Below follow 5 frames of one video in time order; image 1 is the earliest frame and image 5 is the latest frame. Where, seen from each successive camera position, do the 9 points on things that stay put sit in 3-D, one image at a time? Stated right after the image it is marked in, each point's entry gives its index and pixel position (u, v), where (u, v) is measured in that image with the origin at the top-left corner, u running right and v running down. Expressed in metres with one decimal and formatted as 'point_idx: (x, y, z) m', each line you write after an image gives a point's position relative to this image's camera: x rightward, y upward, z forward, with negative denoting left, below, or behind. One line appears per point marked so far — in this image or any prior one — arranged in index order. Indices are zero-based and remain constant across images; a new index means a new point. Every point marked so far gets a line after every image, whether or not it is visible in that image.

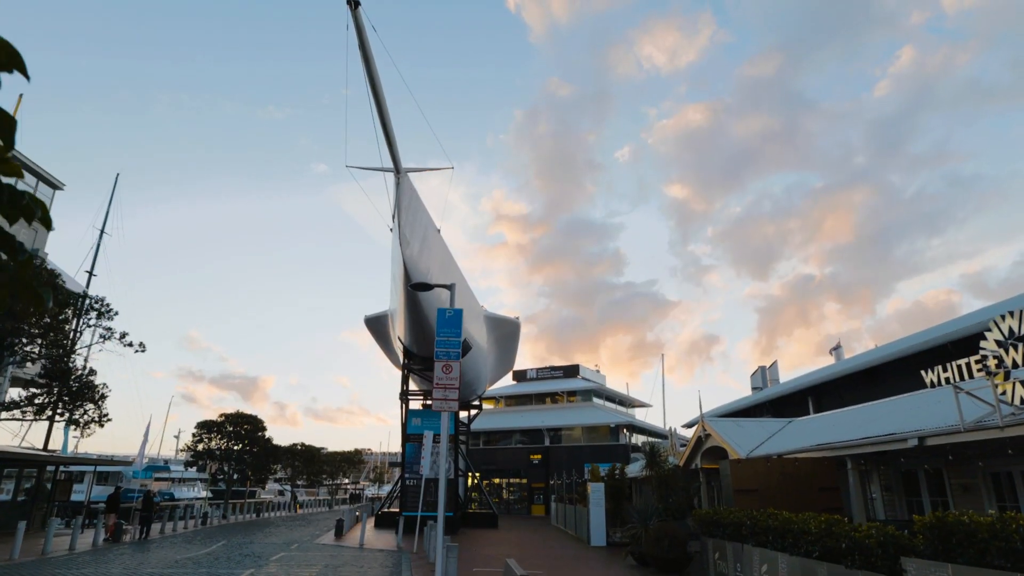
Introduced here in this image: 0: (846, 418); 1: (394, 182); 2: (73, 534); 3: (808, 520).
0: (+9.2, -3.7, +16.3) m
1: (-3.0, +2.7, +15.1) m
2: (-12.3, -6.9, +16.6) m
3: (+4.2, -3.3, +8.4) m
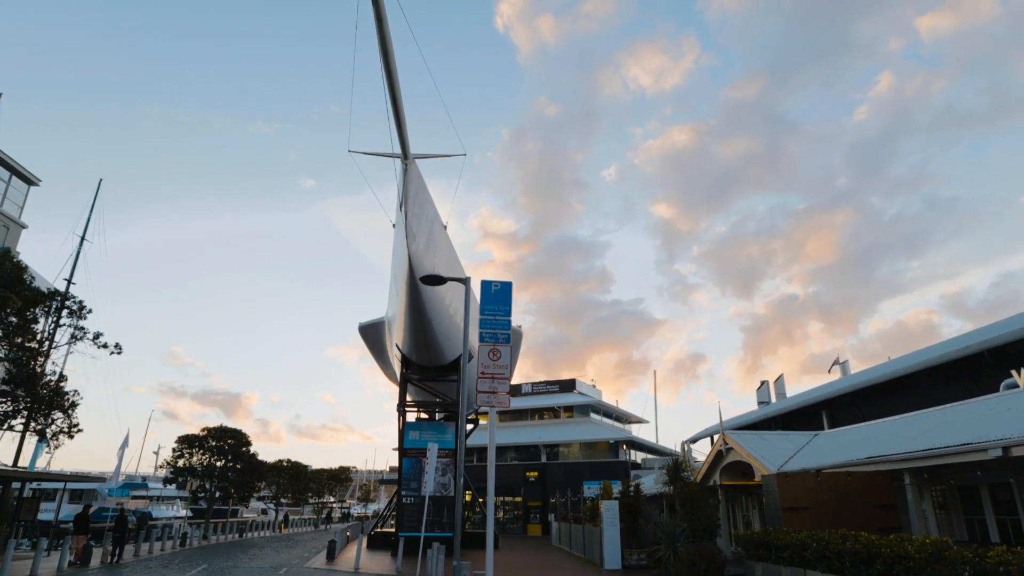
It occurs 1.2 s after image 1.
0: (+9.5, -3.7, +15.1) m
1: (-2.6, +2.7, +13.8) m
2: (-12.0, -6.8, +14.9) m
3: (+4.7, -3.1, +7.2) m
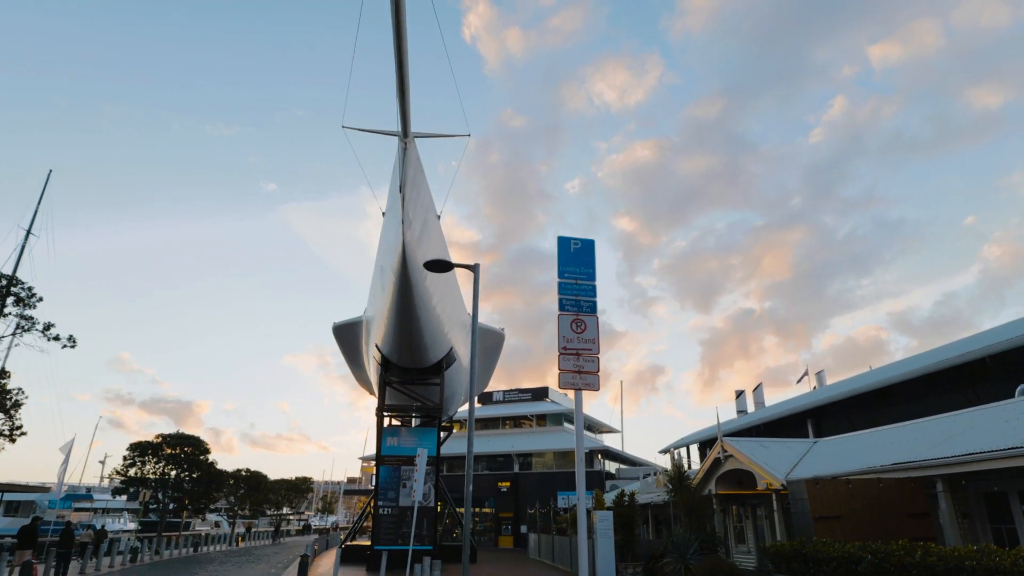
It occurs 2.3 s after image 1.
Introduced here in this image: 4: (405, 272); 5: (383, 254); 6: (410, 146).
0: (+9.5, -3.8, +14.7) m
1: (-2.4, +3.0, +12.8) m
2: (-12.0, -6.4, +13.1) m
3: (+5.1, -2.9, +6.4) m
4: (-2.7, +0.5, +15.1) m
5: (-3.6, +1.0, +17.2) m
6: (-2.2, +3.0, +12.6) m
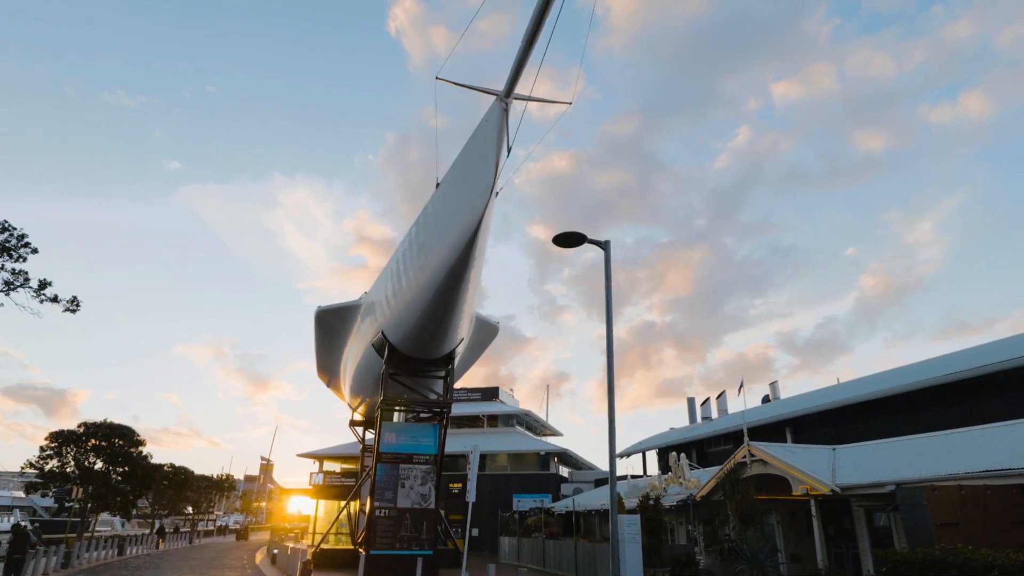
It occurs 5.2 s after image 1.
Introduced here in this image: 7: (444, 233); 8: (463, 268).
0: (+10.7, -4.1, +15.0) m
1: (-0.4, +3.4, +11.5) m
2: (-10.5, -5.3, +10.5) m
3: (+7.6, -2.9, +6.3) m
4: (-1.1, +0.9, +13.8) m
5: (-2.3, +1.5, +15.7) m
6: (-0.1, +3.4, +11.4) m
7: (-1.7, +1.3, +14.4) m
8: (-1.2, +0.5, +14.8) m
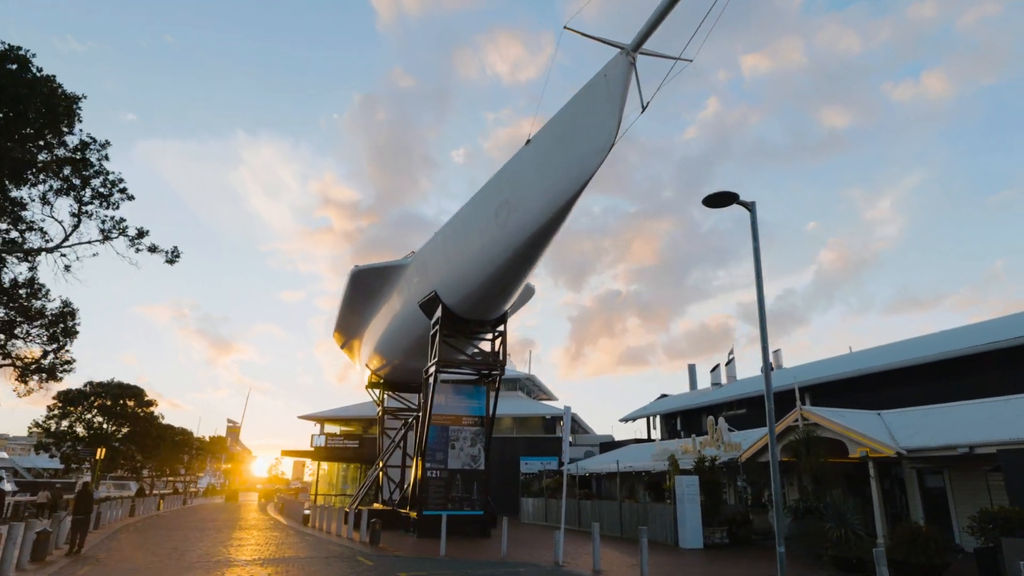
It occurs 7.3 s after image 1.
0: (+12.7, -3.3, +15.6) m
1: (+1.9, +4.1, +11.1) m
2: (-8.3, -4.4, +10.0) m
3: (+10.1, -2.6, +6.6) m
4: (+1.0, +1.8, +13.5) m
5: (-0.2, +2.6, +15.3) m
6: (+2.3, +4.2, +11.0) m
7: (+0.5, +2.3, +14.0) m
8: (+0.9, +1.4, +14.5) m
